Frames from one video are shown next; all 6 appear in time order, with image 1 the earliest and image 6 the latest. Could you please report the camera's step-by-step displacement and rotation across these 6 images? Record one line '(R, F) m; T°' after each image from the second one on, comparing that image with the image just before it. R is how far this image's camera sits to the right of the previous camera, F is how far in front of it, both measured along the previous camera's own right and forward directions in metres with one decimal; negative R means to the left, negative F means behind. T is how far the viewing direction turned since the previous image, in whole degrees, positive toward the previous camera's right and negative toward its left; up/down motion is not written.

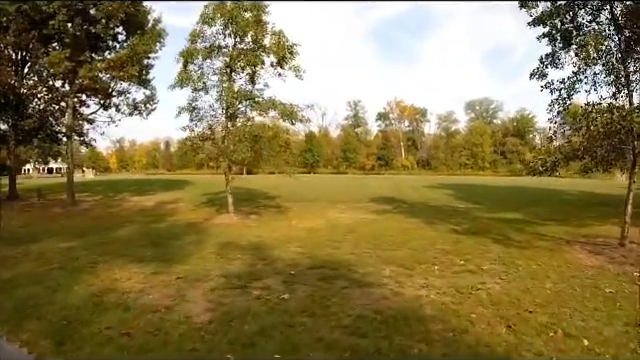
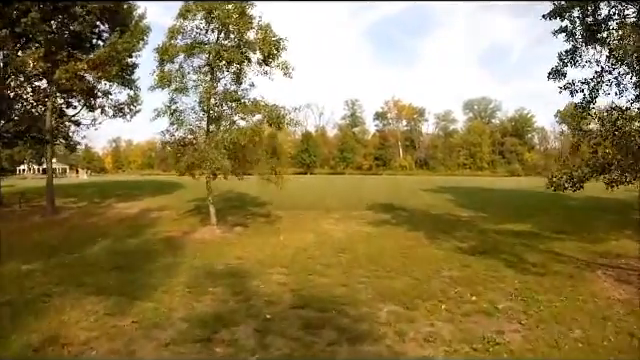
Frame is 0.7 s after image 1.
(+0.2, +1.9) m; 0°
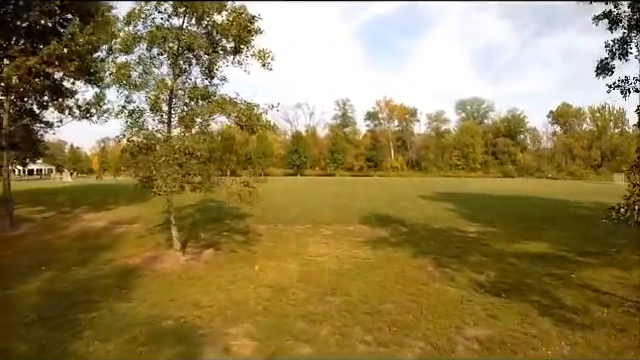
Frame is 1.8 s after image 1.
(+0.2, +3.2) m; +1°
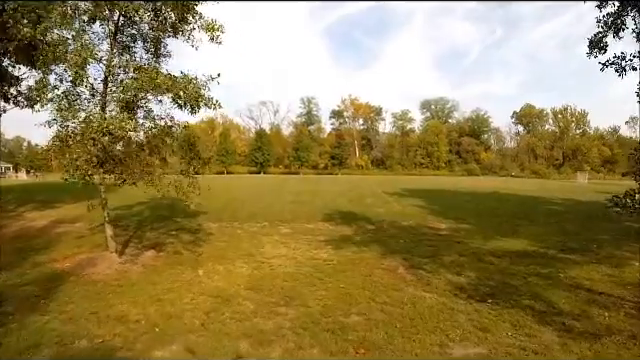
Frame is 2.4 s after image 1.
(+0.2, +2.0) m; +4°
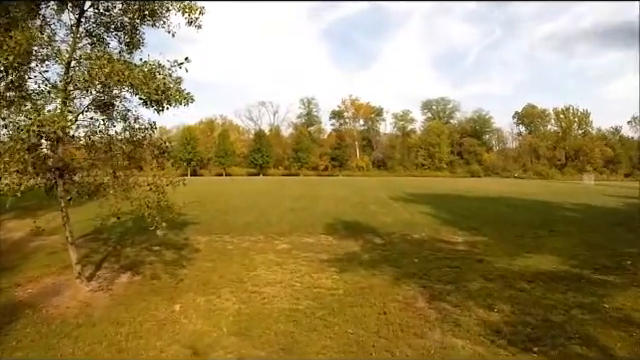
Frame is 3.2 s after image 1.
(0.0, +2.2) m; 0°
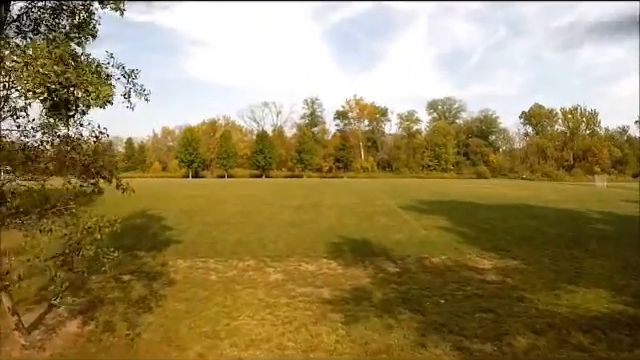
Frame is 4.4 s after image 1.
(+0.1, +2.9) m; 0°
